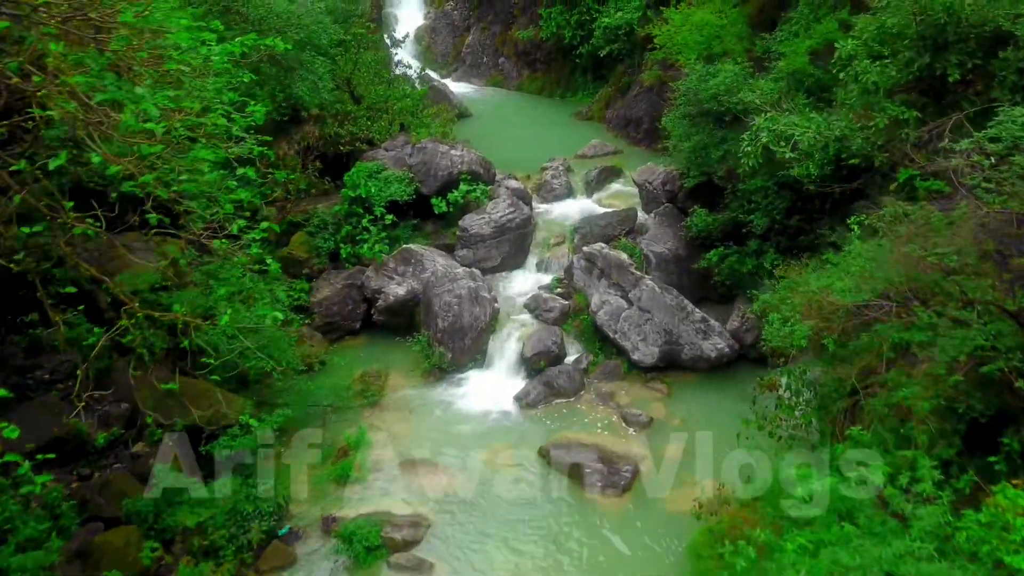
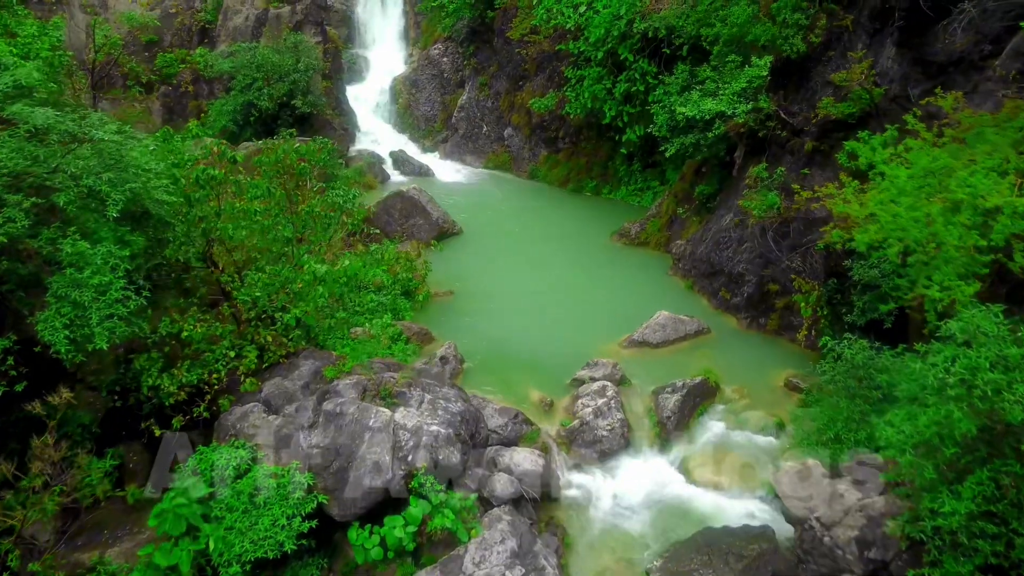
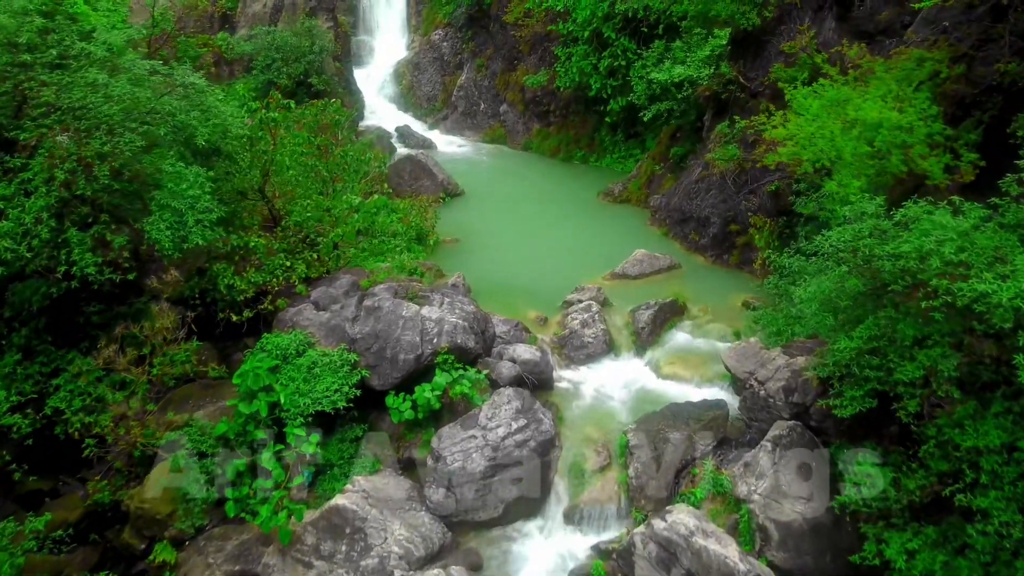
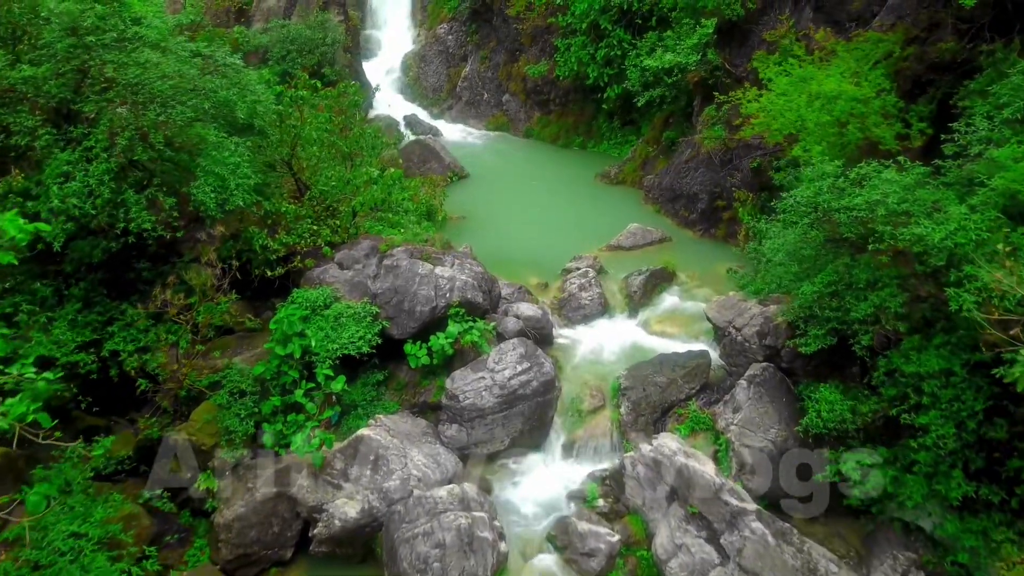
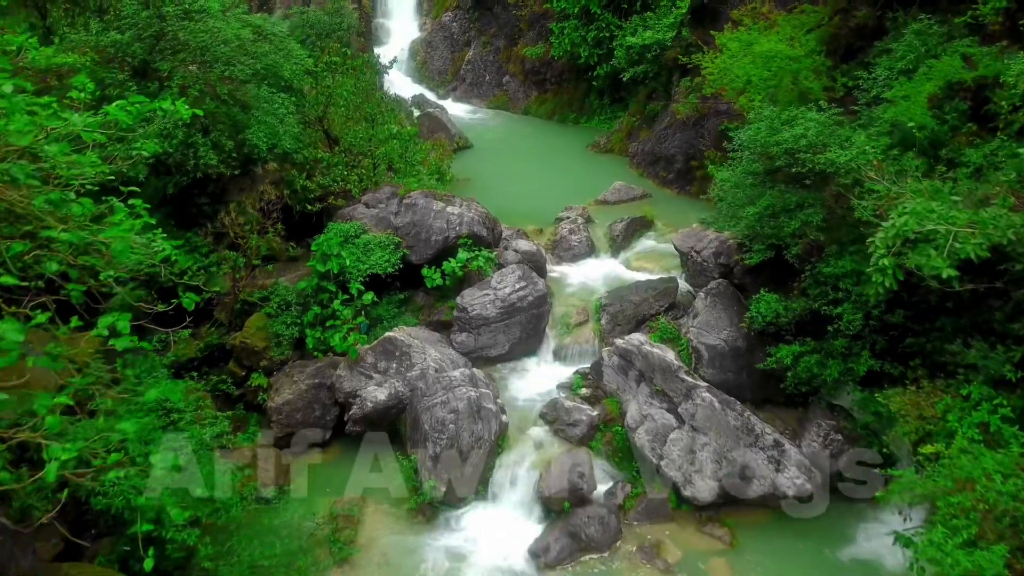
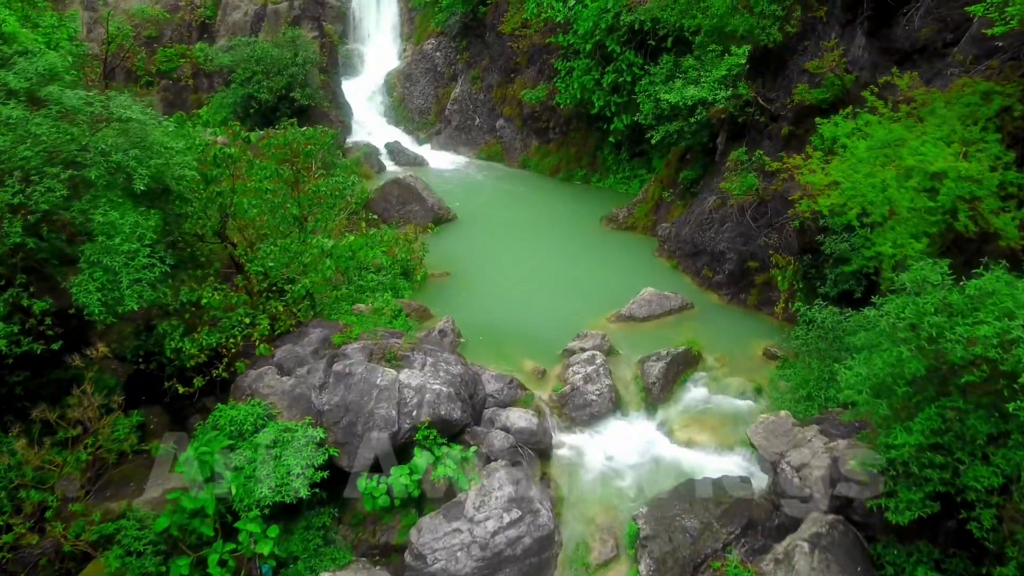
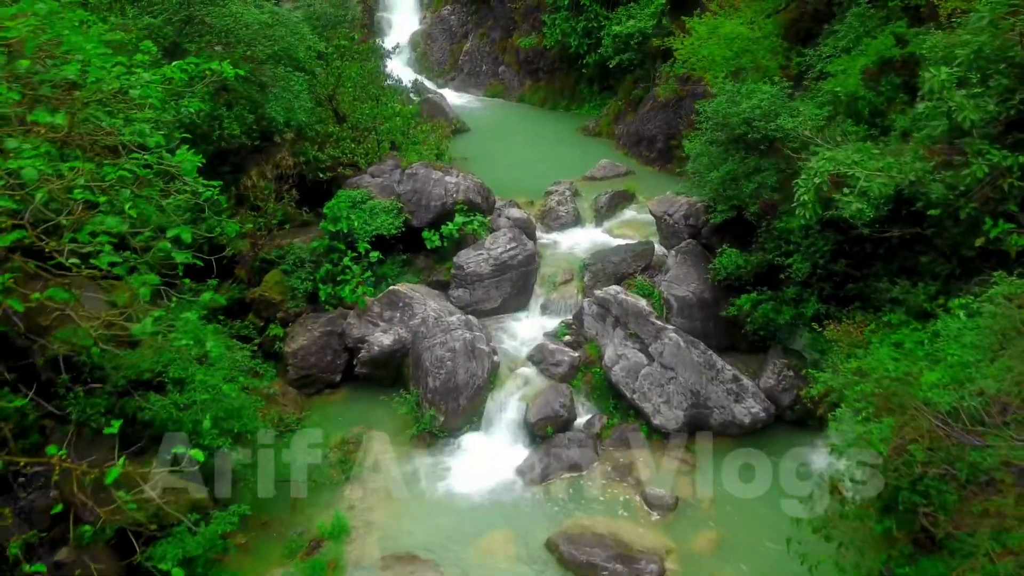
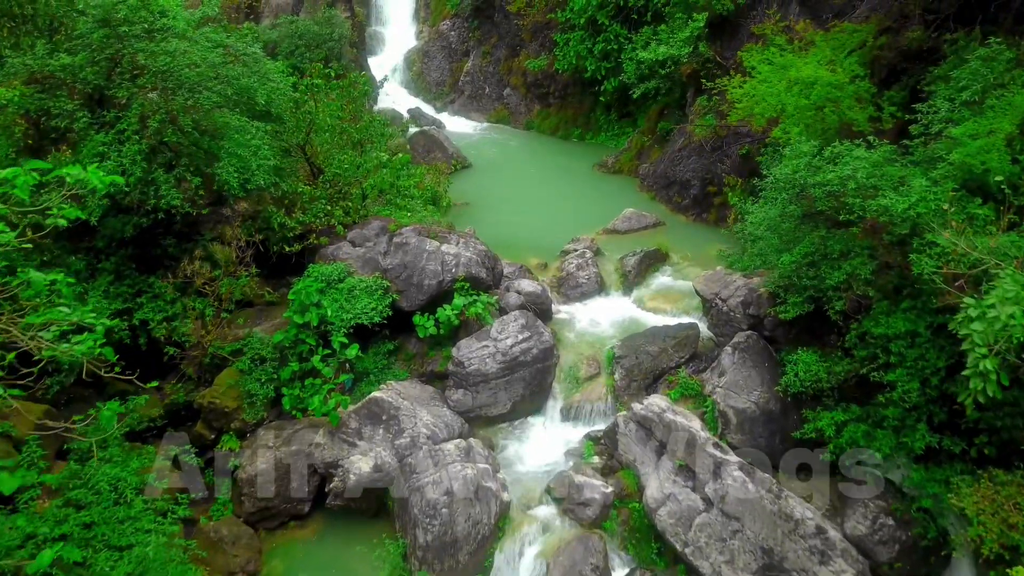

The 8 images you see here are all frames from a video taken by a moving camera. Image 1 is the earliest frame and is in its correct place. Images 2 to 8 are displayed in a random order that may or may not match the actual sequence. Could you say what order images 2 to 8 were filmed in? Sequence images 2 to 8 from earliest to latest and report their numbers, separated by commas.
7, 5, 8, 4, 3, 6, 2
